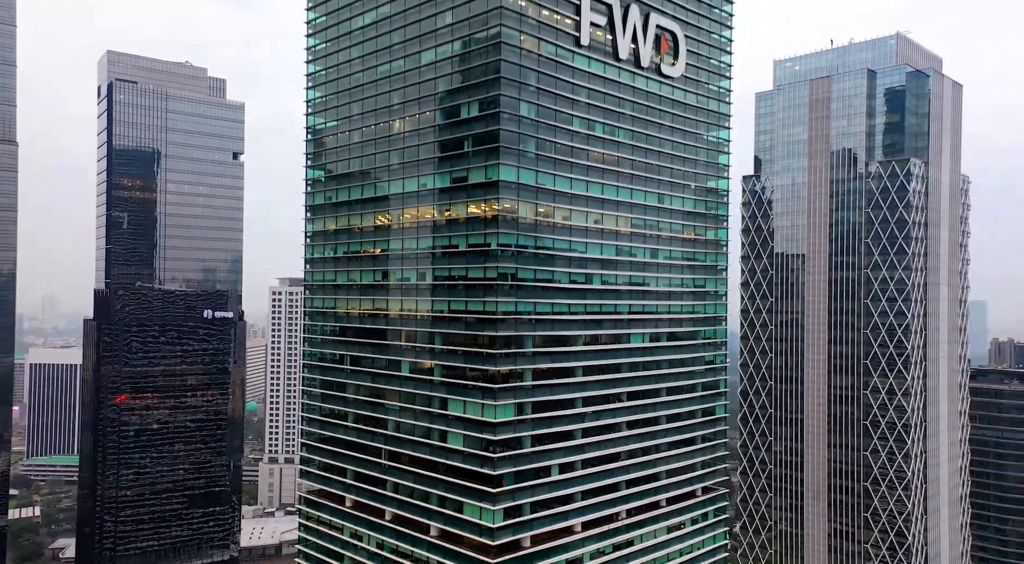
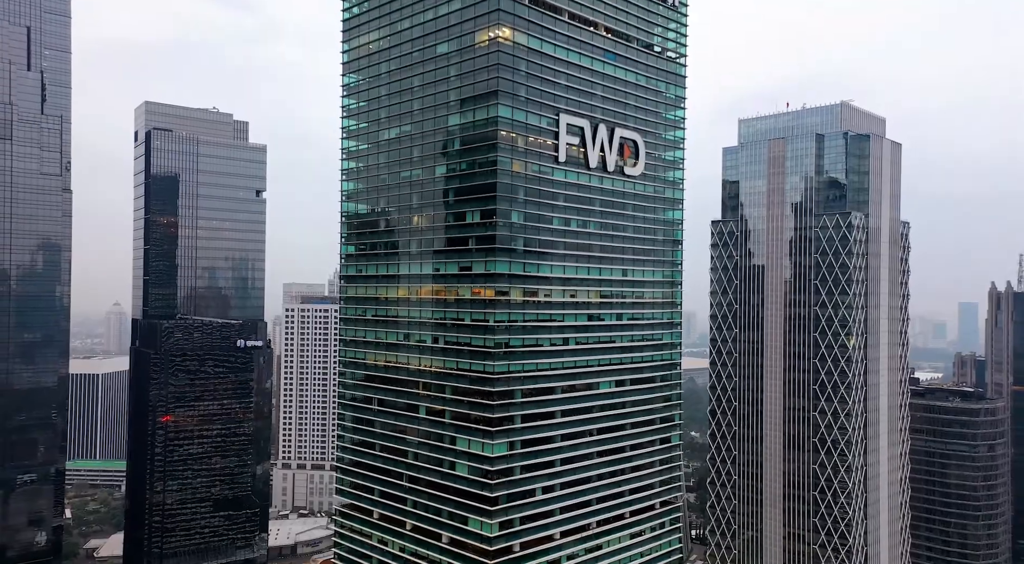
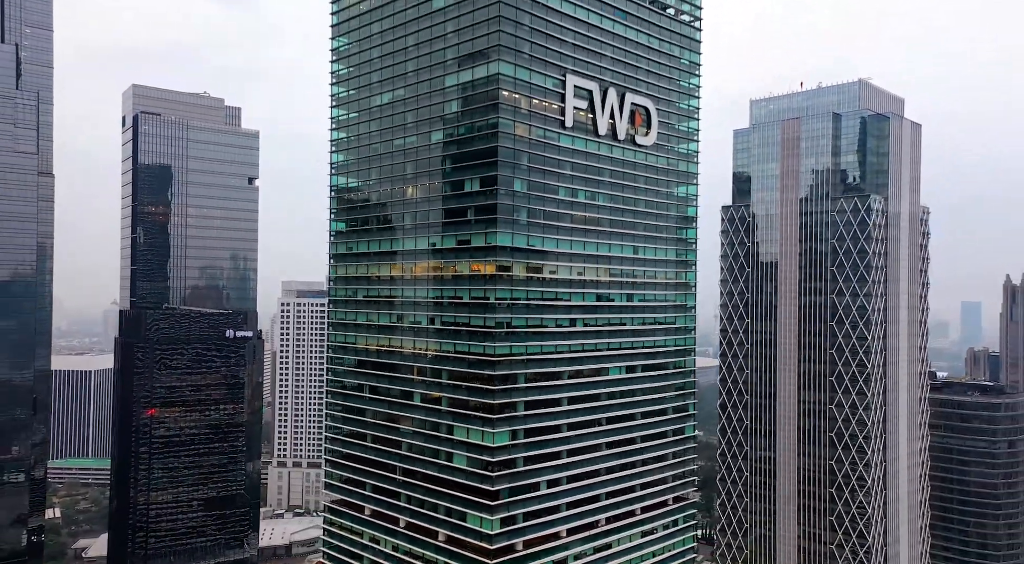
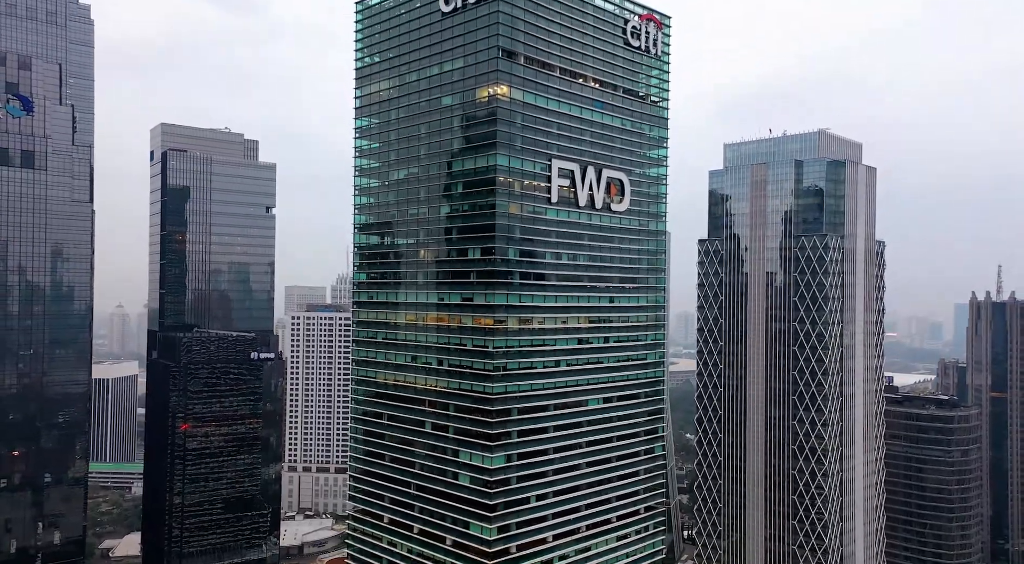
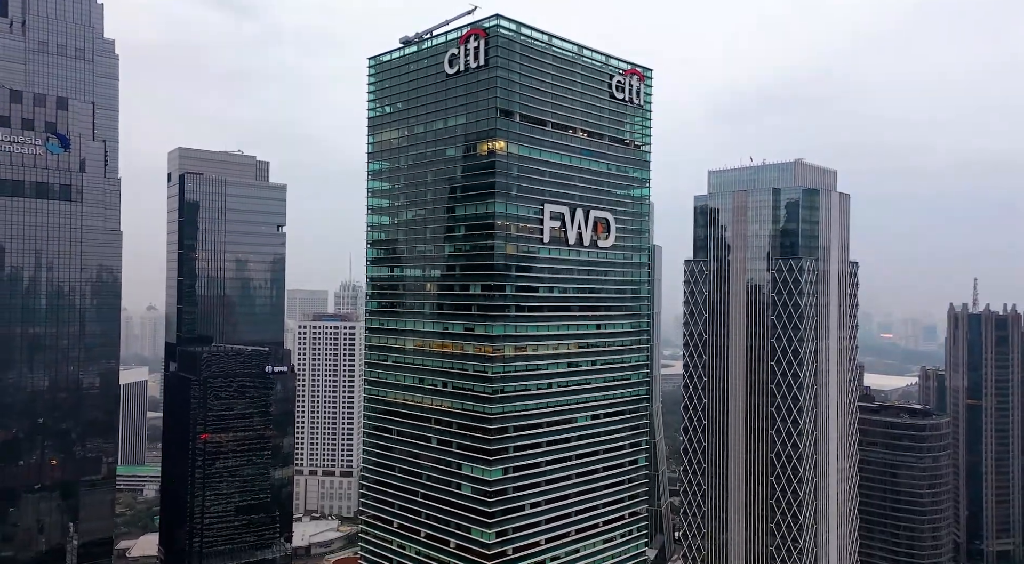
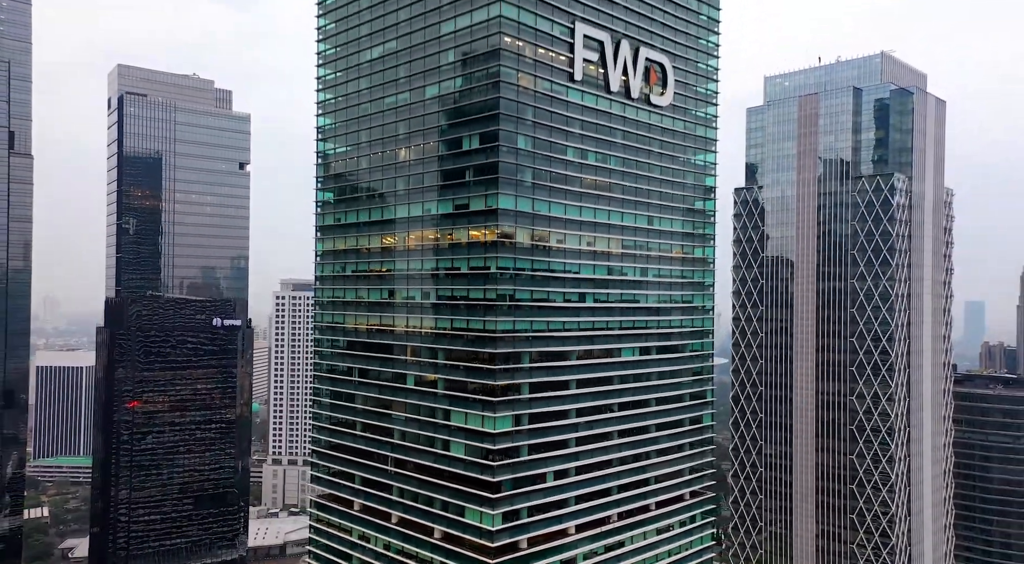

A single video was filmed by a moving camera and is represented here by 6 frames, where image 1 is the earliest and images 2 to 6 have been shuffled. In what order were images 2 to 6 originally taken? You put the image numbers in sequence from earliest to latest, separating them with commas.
6, 3, 2, 4, 5
